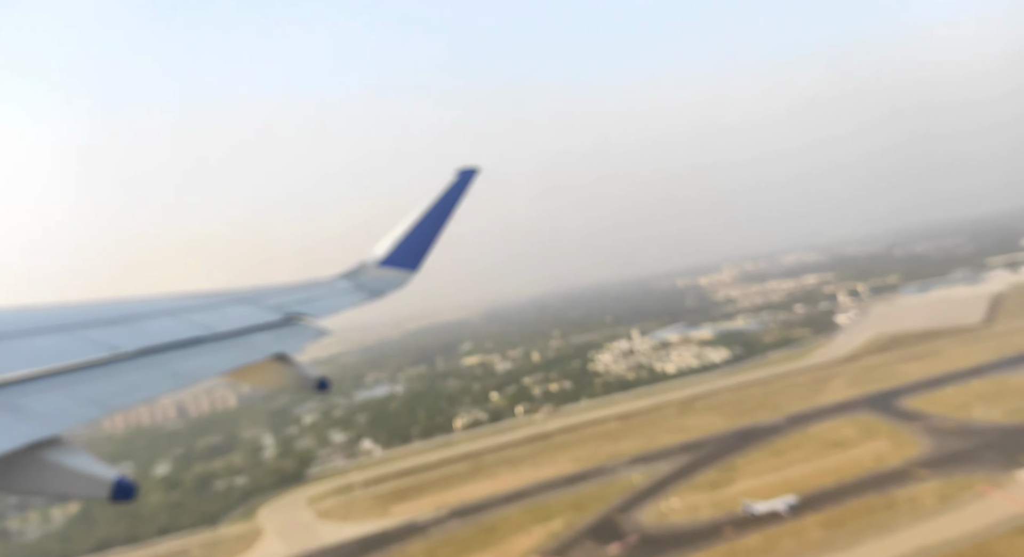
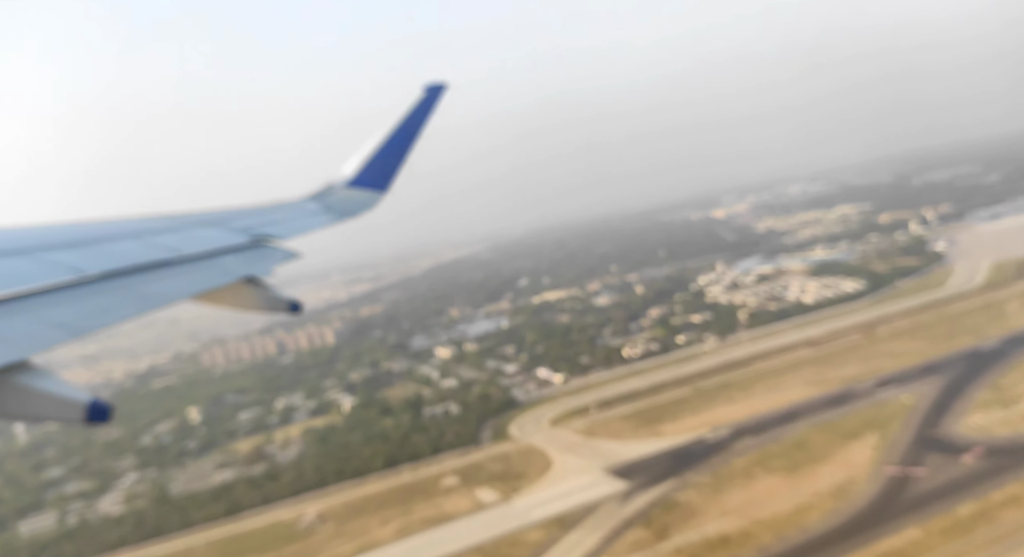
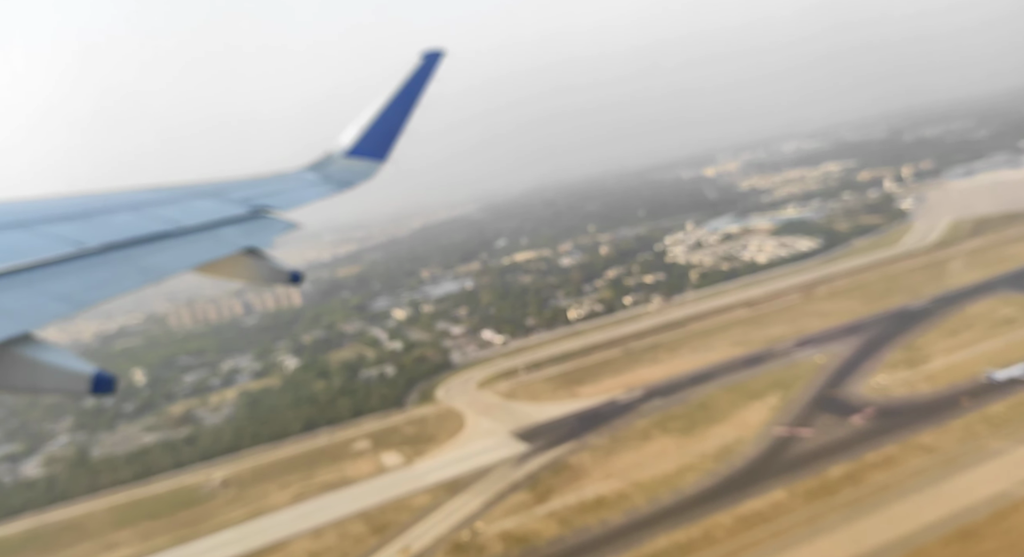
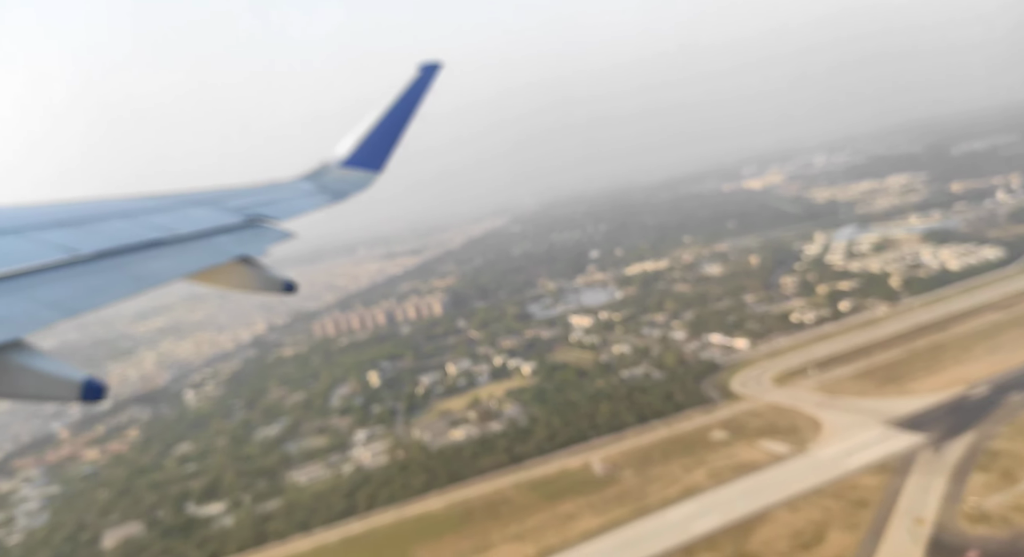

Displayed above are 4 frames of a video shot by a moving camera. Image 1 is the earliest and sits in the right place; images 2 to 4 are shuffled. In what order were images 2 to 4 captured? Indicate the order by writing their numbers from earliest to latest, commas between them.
3, 2, 4
